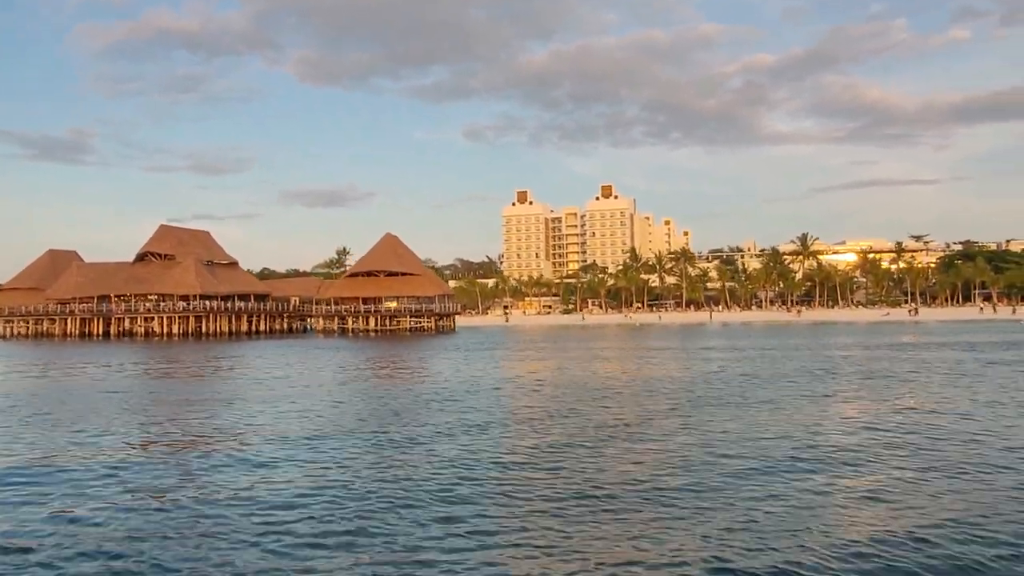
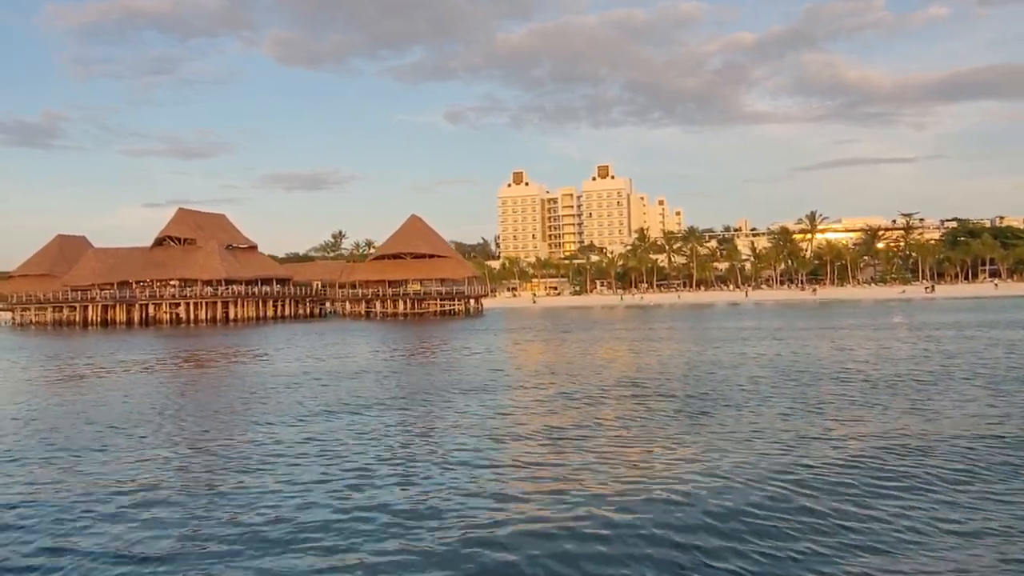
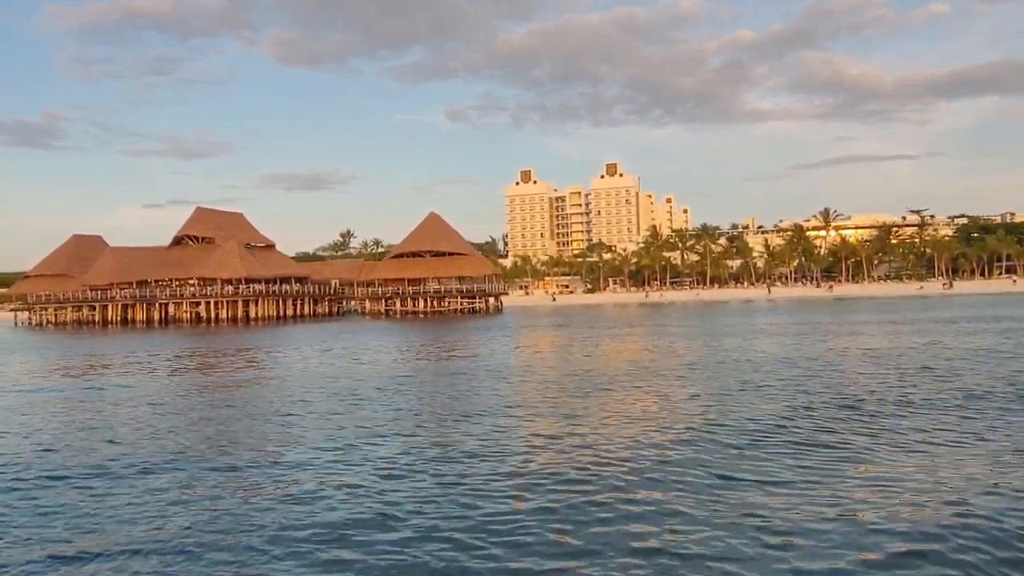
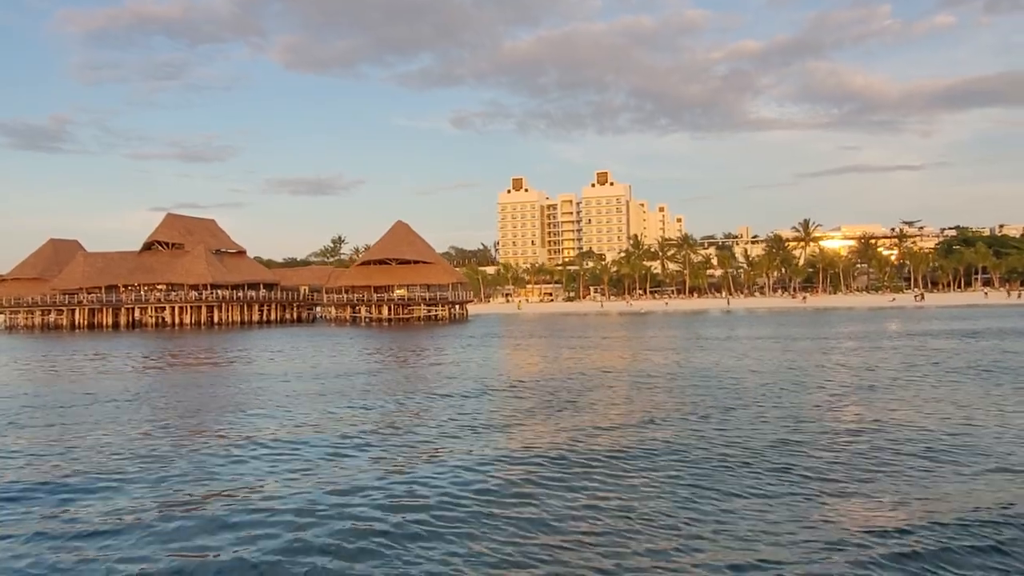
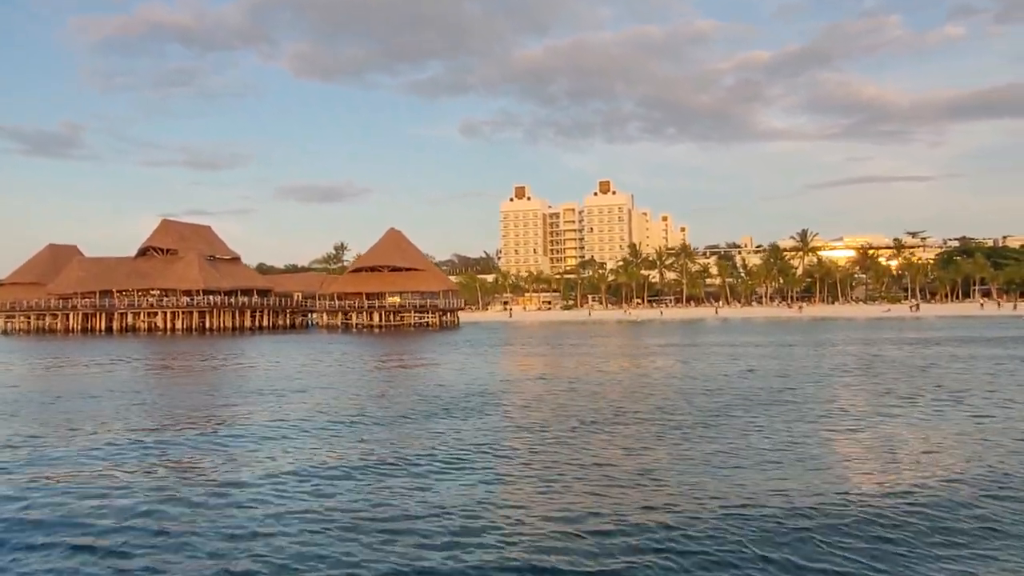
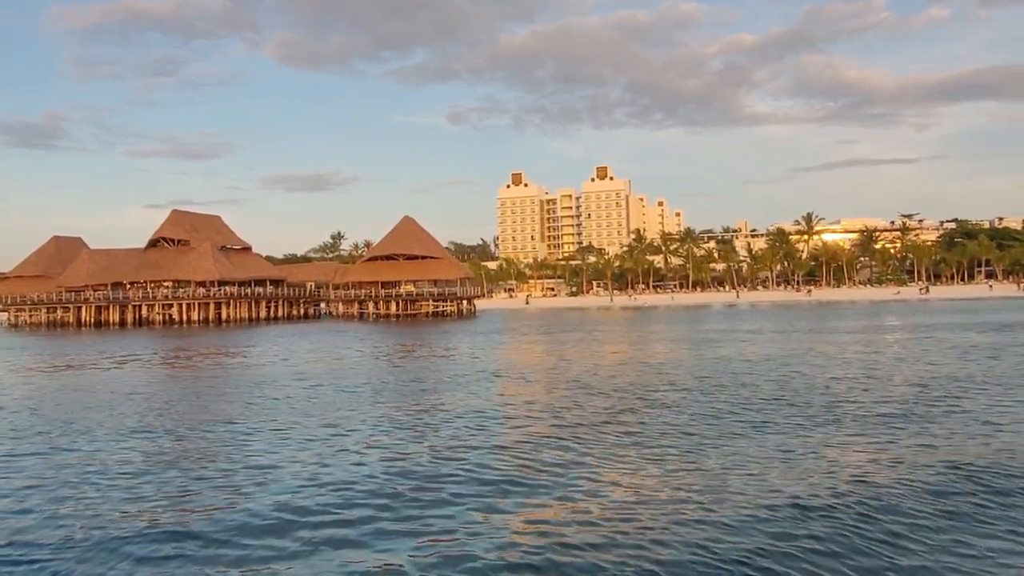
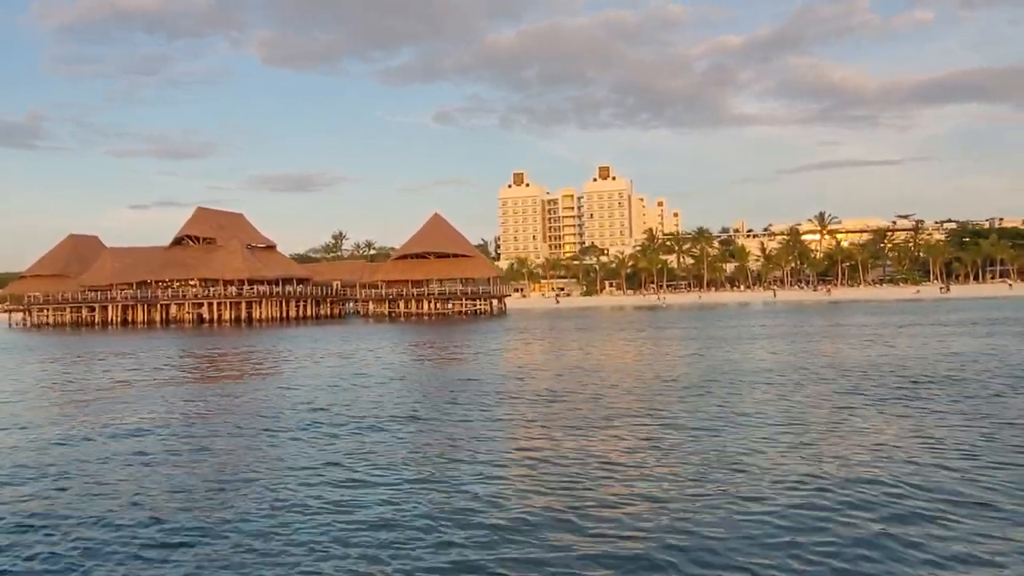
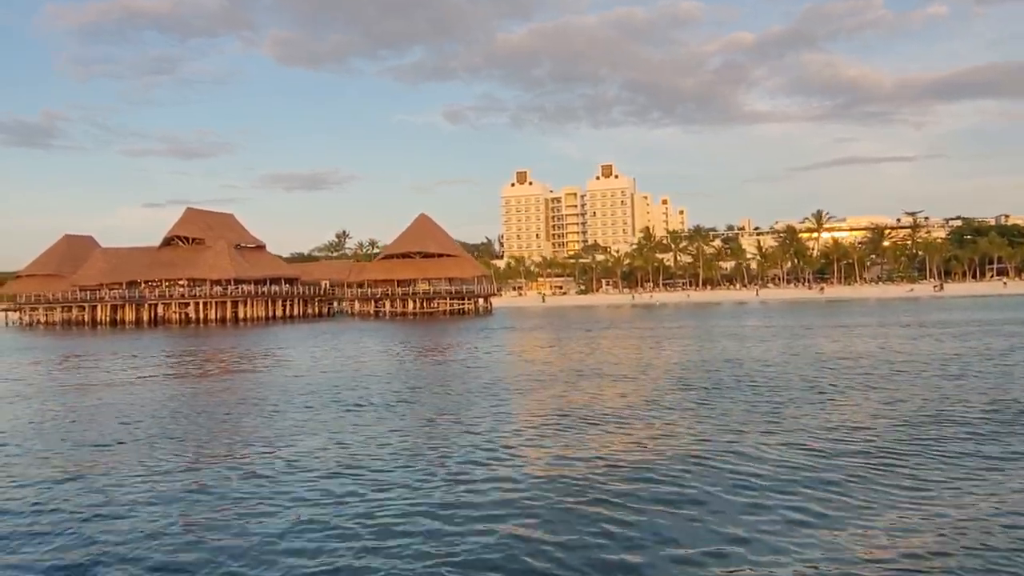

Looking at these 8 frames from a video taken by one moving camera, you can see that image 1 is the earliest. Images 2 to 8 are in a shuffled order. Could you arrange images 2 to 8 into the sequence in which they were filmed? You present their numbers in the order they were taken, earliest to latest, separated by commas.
5, 4, 6, 2, 8, 3, 7
